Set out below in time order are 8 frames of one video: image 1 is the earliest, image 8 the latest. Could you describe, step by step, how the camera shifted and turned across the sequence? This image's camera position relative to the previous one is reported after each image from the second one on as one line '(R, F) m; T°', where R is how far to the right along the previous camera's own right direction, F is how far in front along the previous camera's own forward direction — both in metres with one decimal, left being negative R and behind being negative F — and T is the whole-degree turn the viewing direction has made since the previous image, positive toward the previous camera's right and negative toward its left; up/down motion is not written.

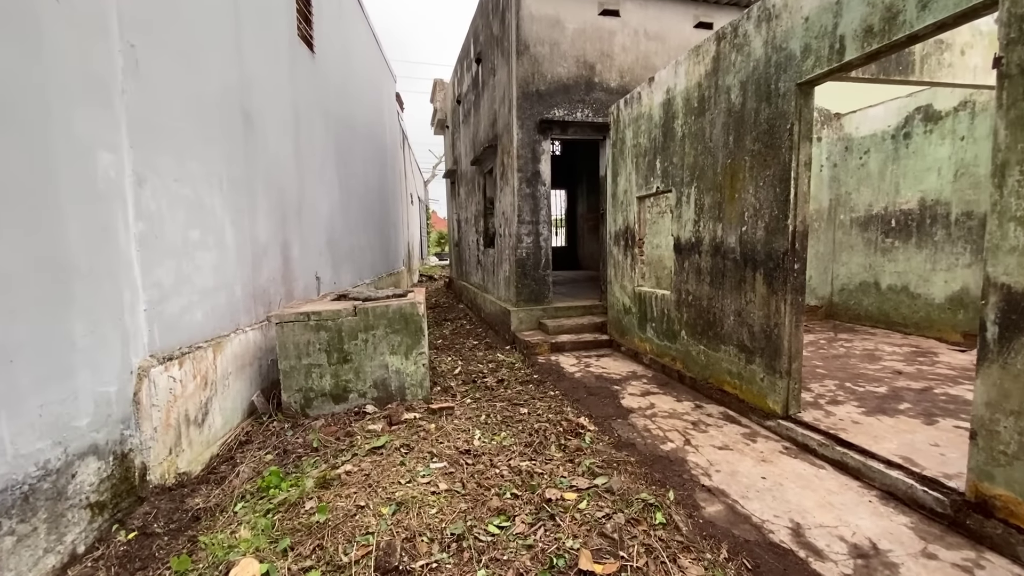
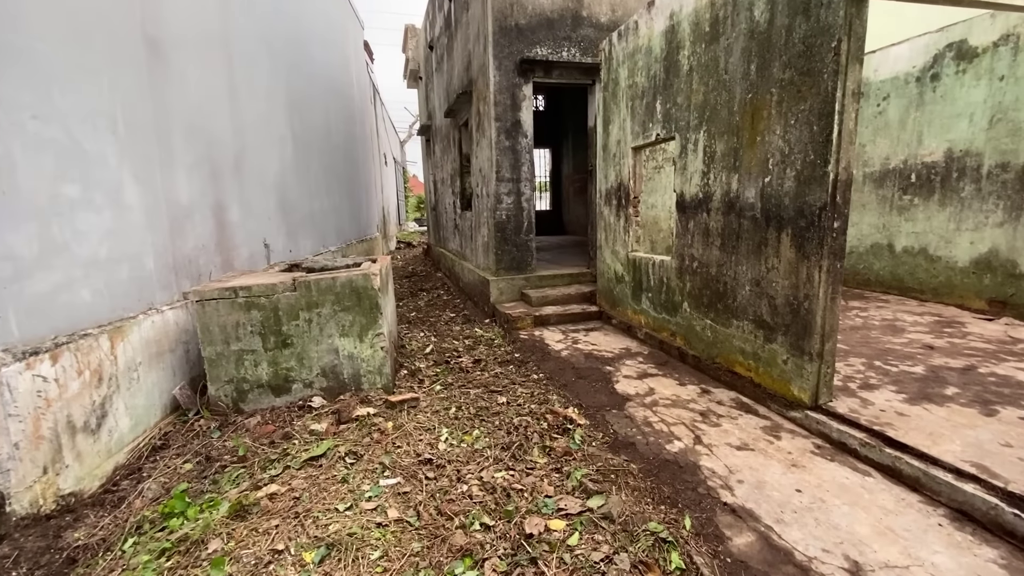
(+0.1, +0.6) m; +2°
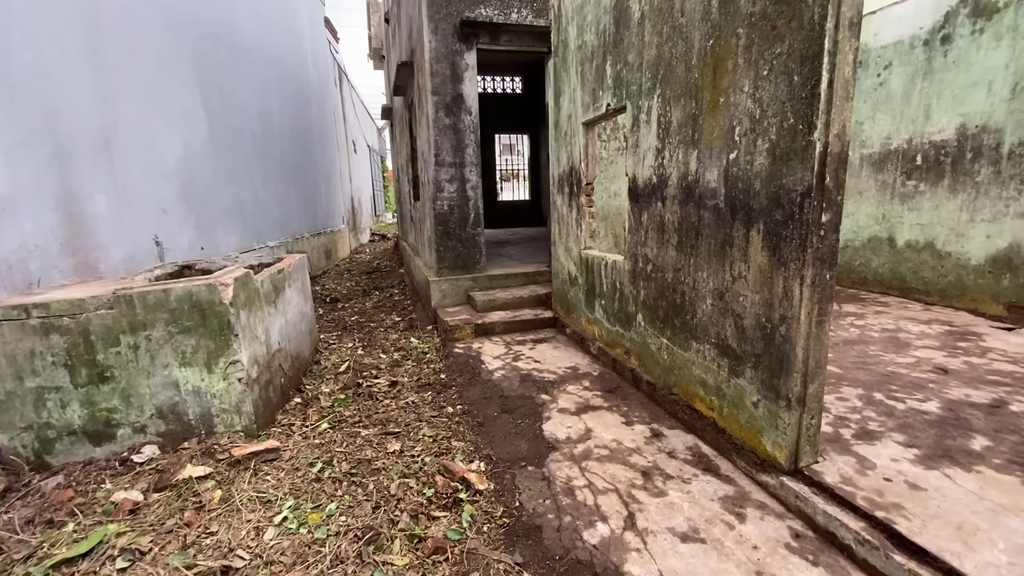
(+0.5, +0.7) m; 0°
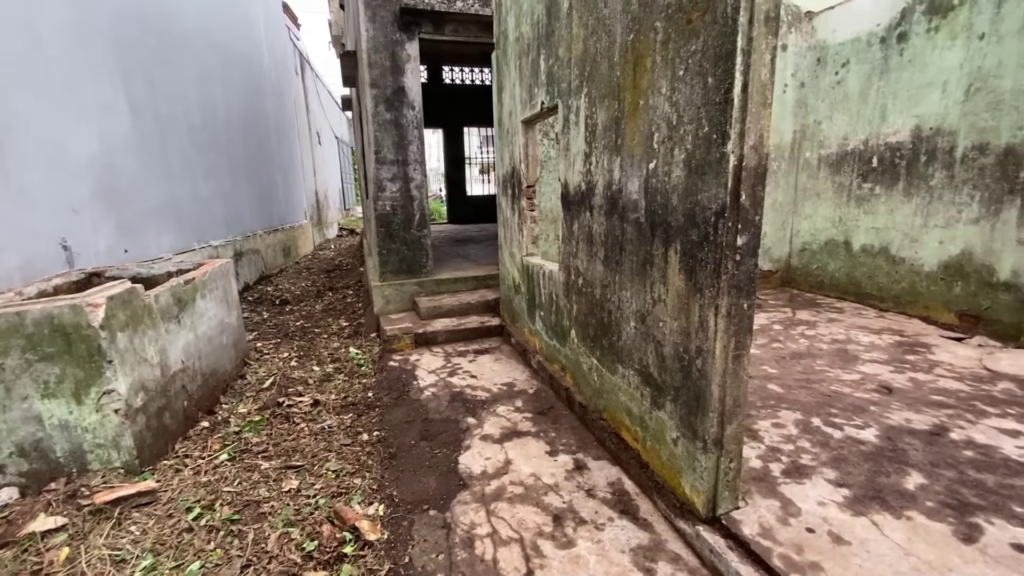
(+0.3, +0.2) m; +2°
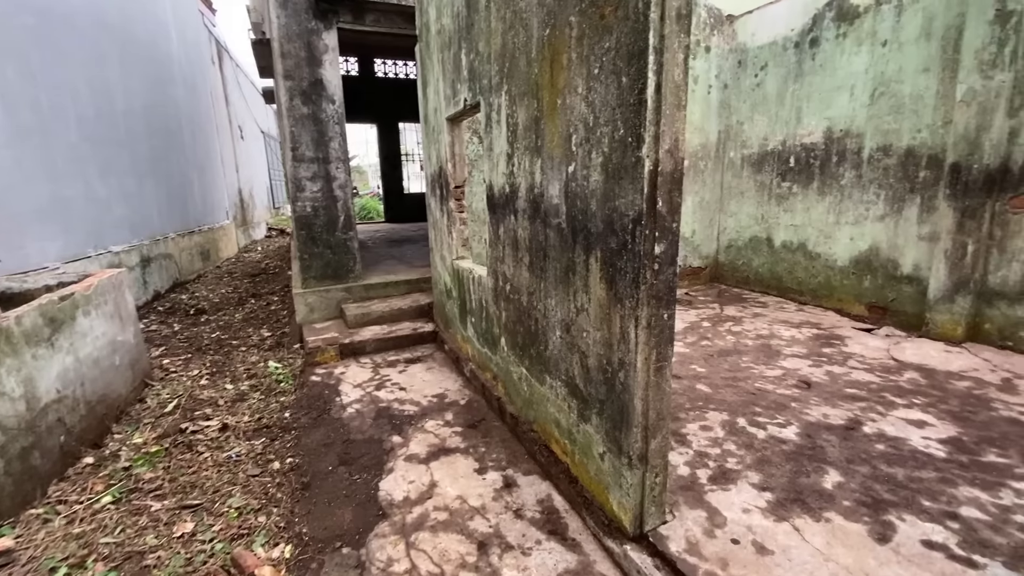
(+0.1, +0.1) m; +6°
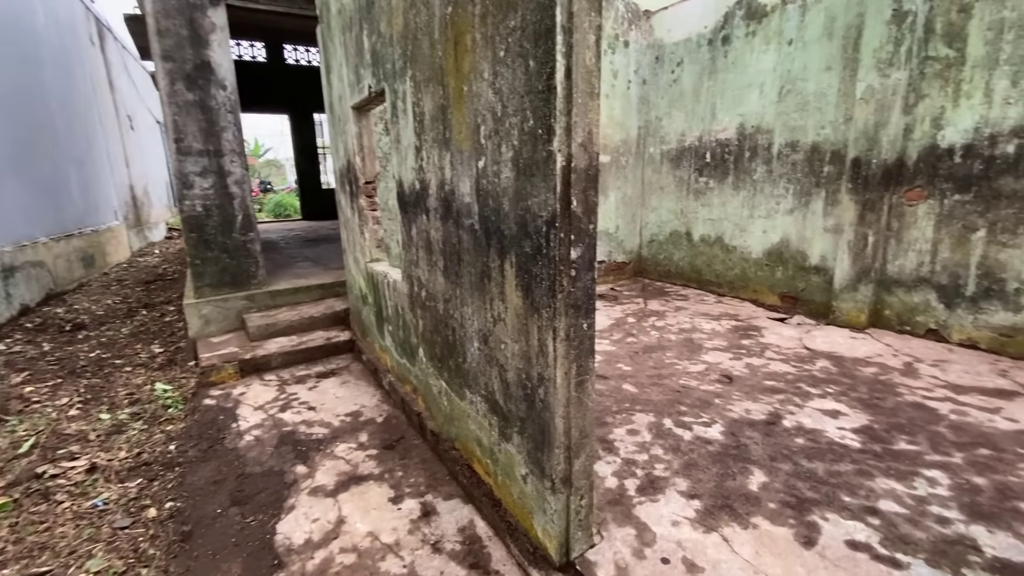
(+0.1, +0.2) m; +8°
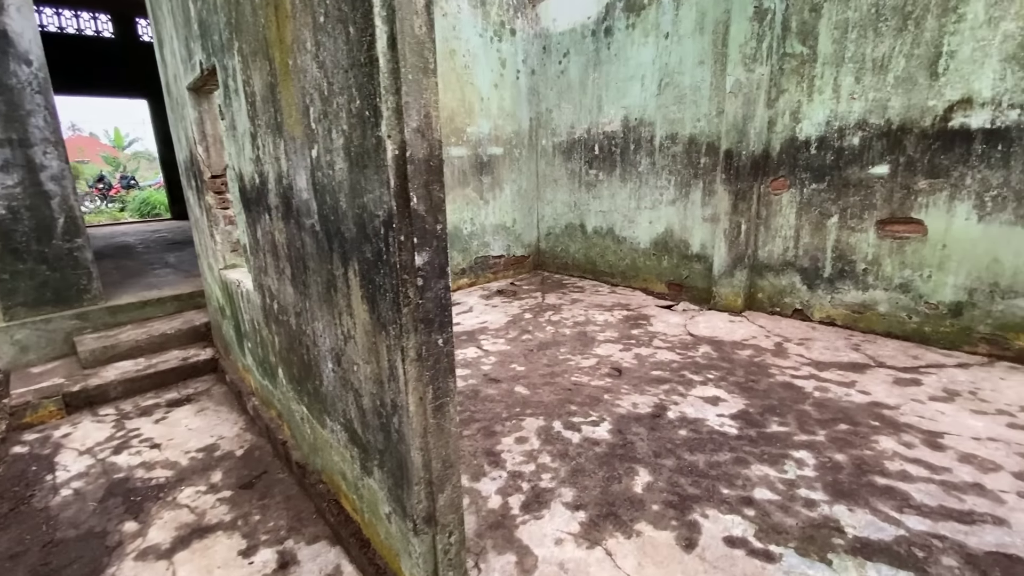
(+0.2, +0.2) m; +10°
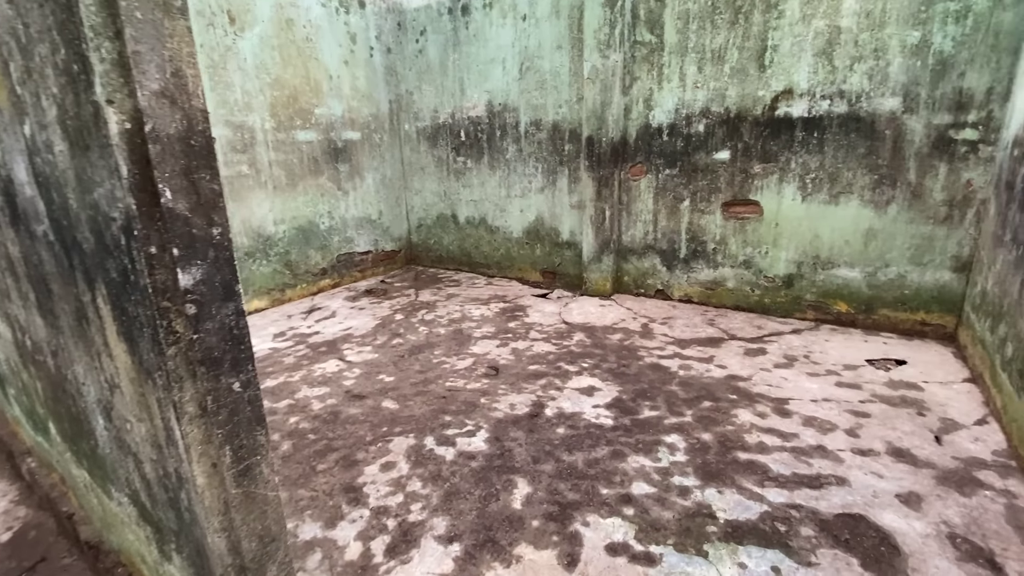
(+0.1, +0.2) m; +14°
